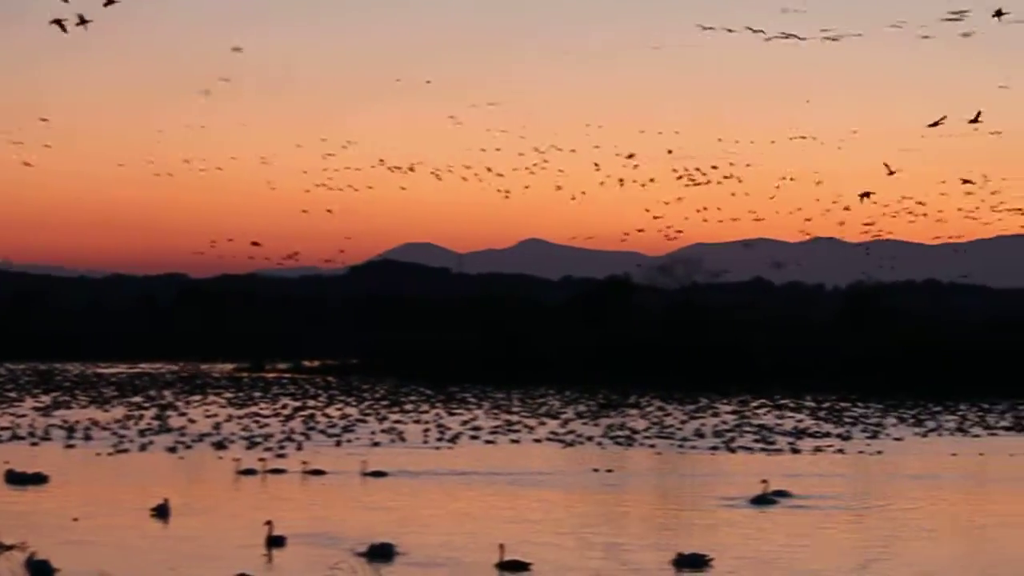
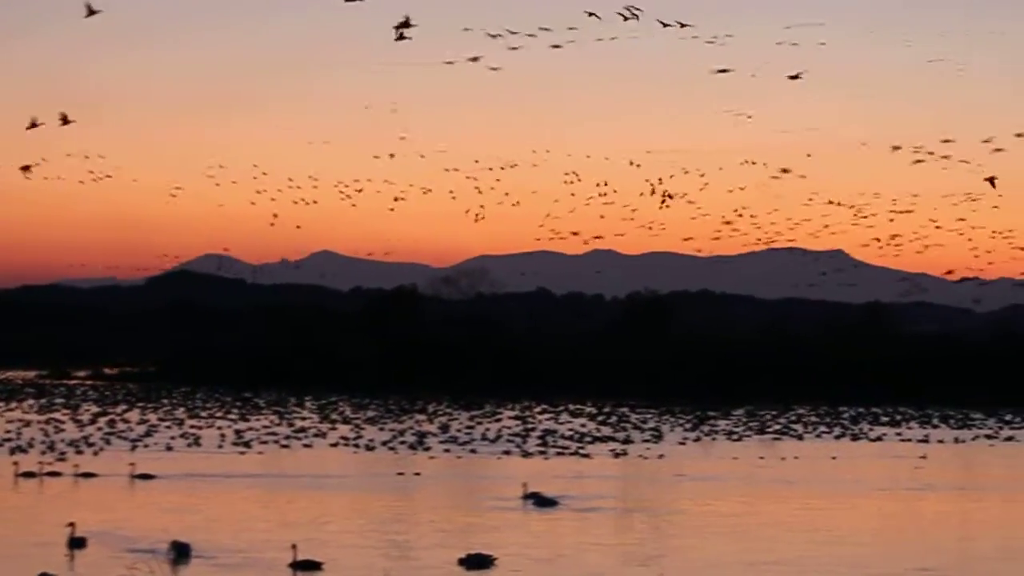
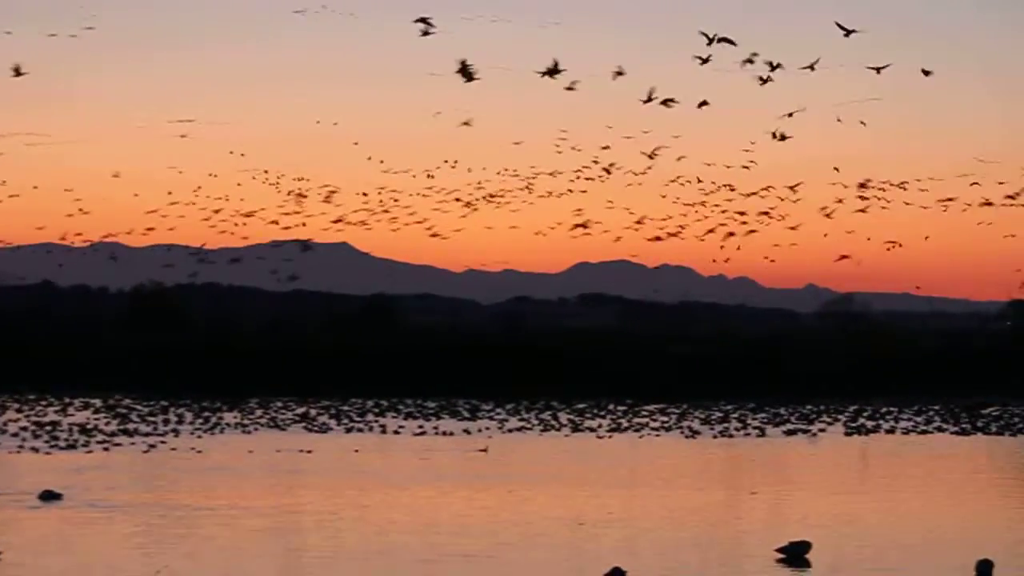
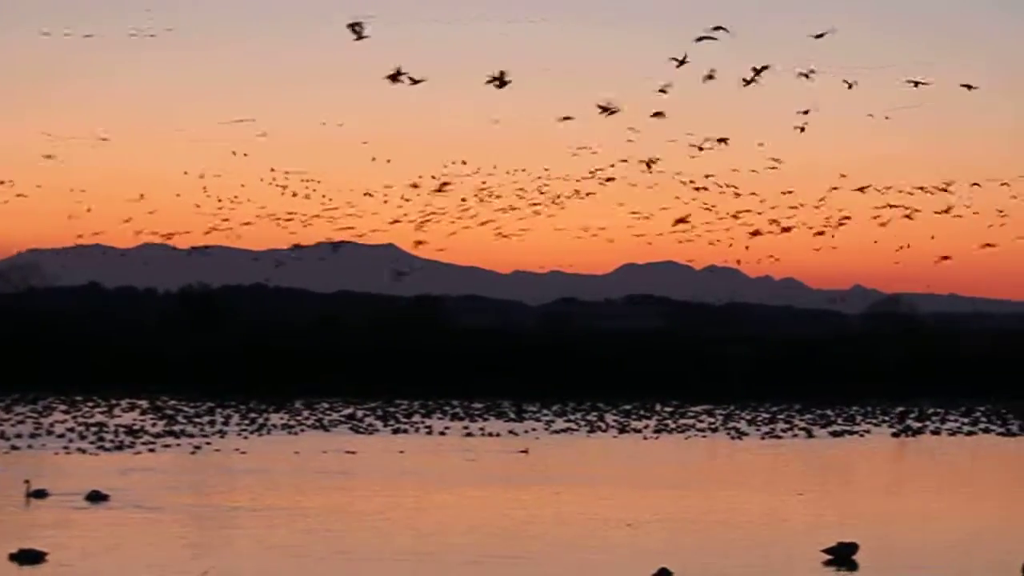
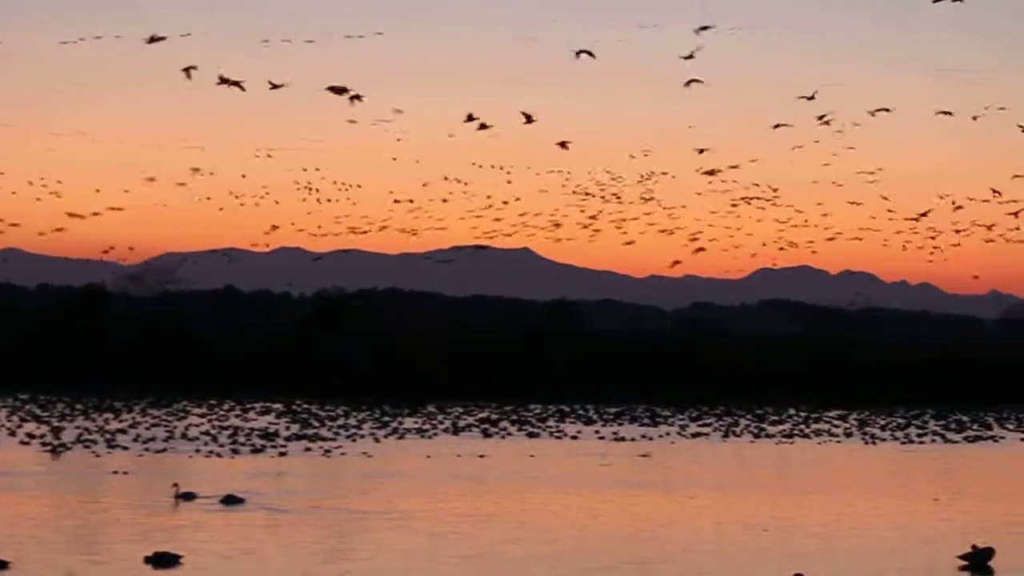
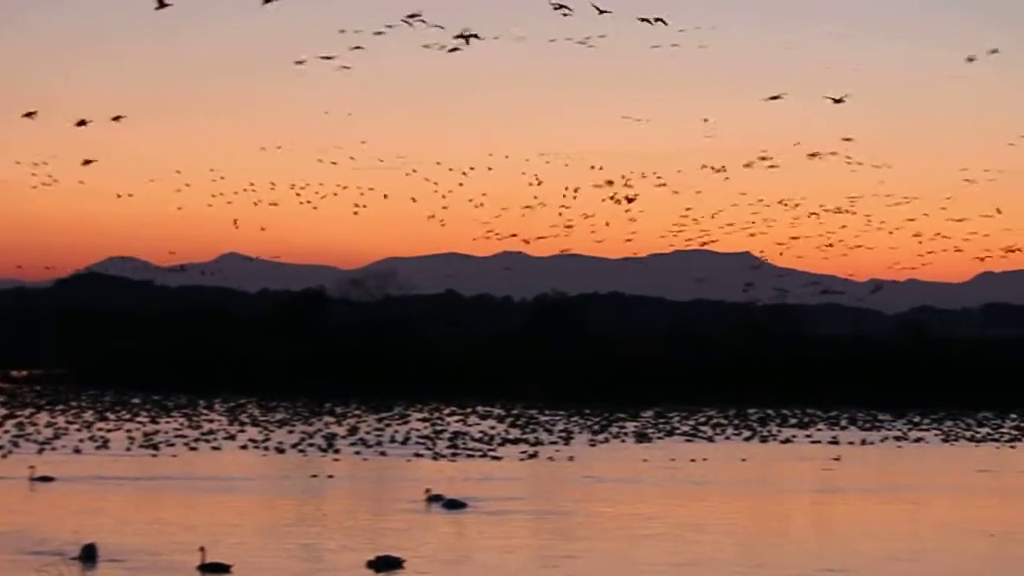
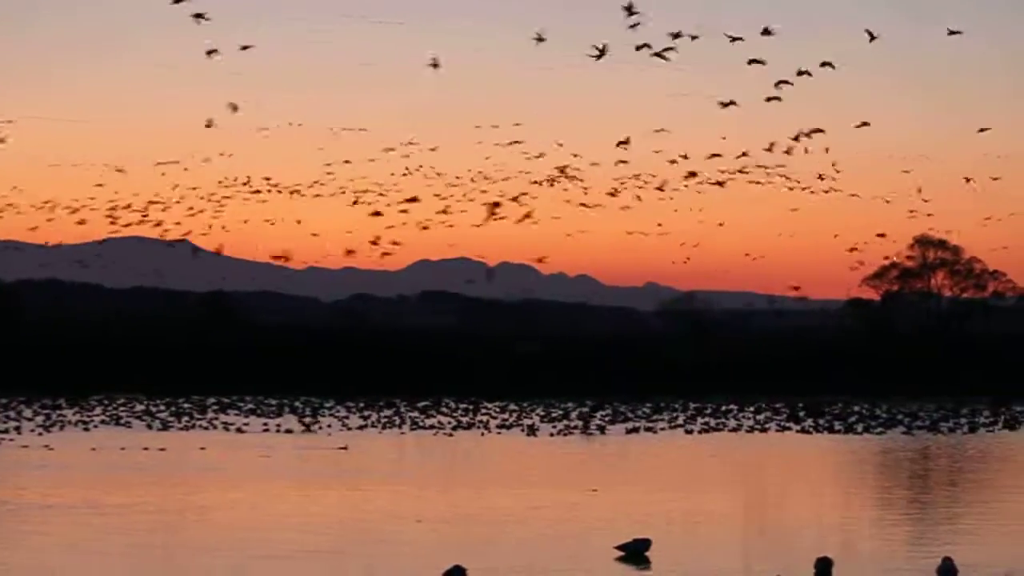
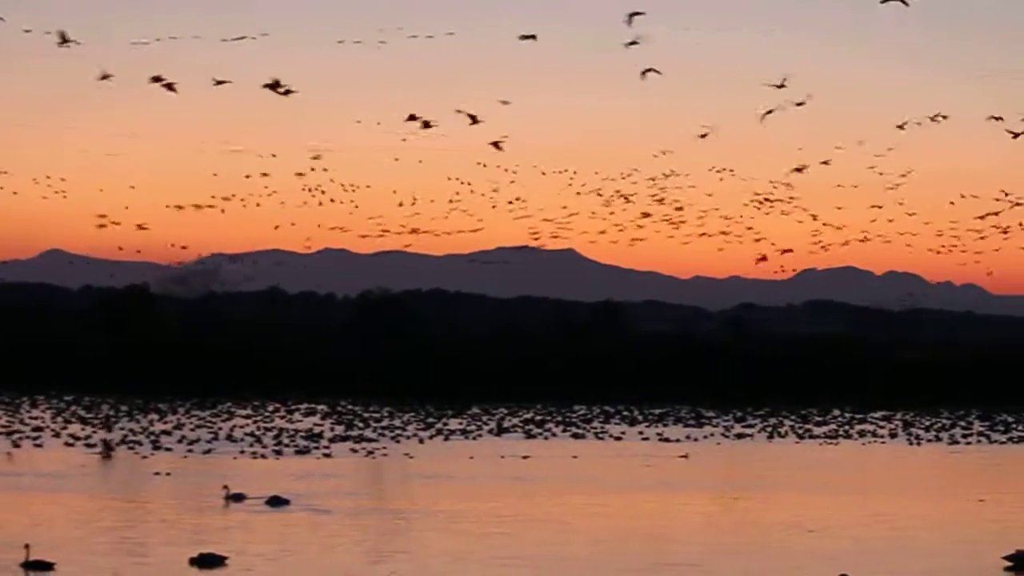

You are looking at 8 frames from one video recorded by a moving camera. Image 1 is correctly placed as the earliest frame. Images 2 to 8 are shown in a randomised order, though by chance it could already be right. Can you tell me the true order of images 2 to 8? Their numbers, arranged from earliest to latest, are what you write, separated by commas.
2, 6, 8, 5, 4, 3, 7
